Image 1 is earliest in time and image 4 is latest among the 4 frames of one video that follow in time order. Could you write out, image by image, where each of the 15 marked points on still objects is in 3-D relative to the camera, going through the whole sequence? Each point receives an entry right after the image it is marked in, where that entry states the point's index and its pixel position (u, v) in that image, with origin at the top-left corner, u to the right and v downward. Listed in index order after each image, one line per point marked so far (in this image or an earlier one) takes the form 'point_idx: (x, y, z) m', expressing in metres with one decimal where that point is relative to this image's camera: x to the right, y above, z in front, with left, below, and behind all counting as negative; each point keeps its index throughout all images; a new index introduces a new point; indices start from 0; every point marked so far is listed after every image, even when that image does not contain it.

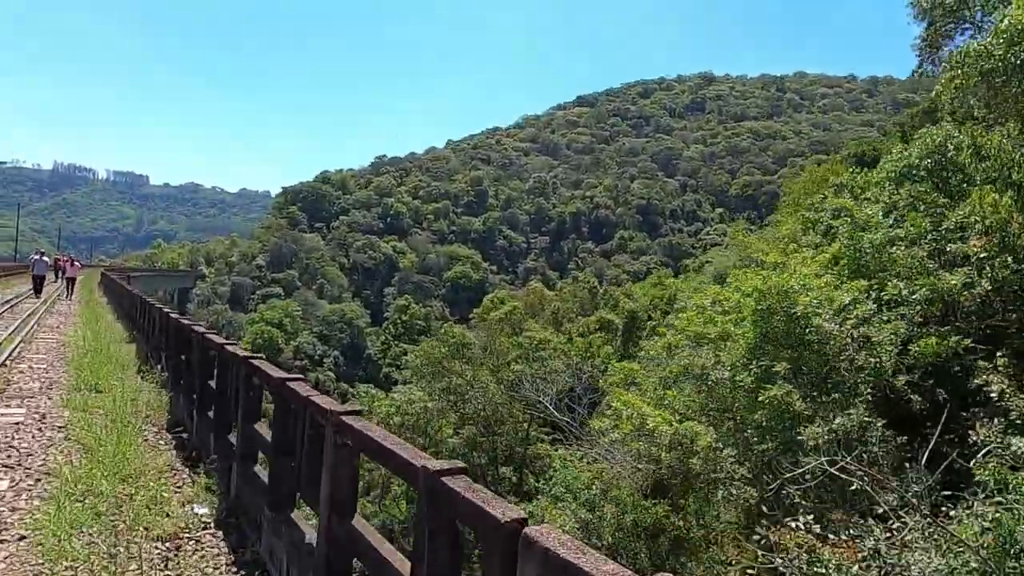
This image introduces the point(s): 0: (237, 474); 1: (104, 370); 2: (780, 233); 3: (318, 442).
0: (-1.7, -1.1, +4.2) m
1: (-4.5, -0.9, +7.6) m
2: (+7.1, +1.4, +17.9) m
3: (-0.9, -0.7, +3.1) m
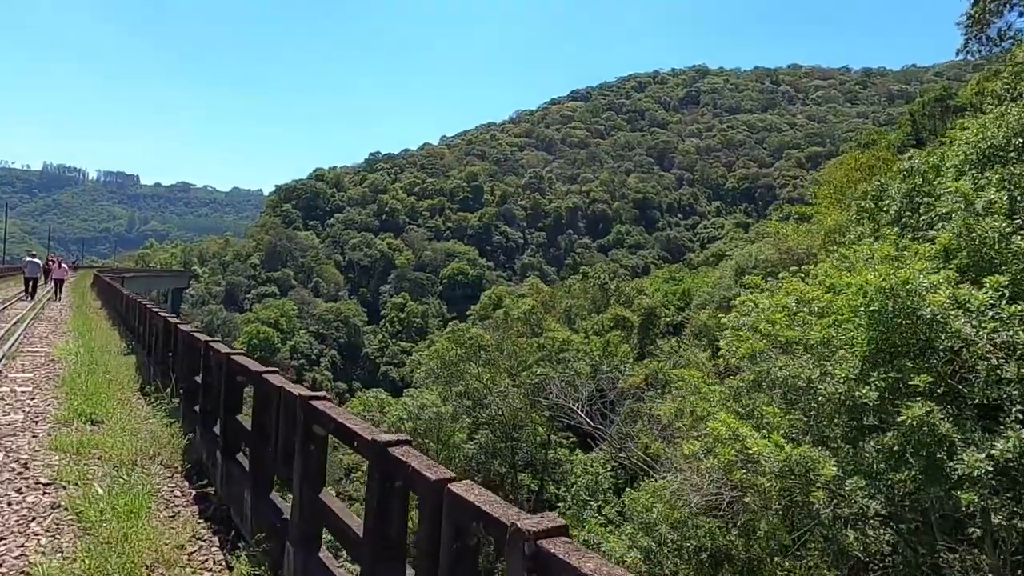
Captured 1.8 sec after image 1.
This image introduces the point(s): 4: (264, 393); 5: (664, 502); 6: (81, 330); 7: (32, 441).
0: (-0.9, -1.2, +3.0) m
1: (-3.8, -1.0, +6.4) m
2: (+7.7, +1.5, +16.8) m
3: (-0.1, -0.7, +1.9) m
4: (-1.4, -0.6, +3.8) m
5: (+2.2, -3.0, +9.8) m
6: (-7.7, -0.8, +12.3) m
7: (-3.5, -1.1, +5.0) m
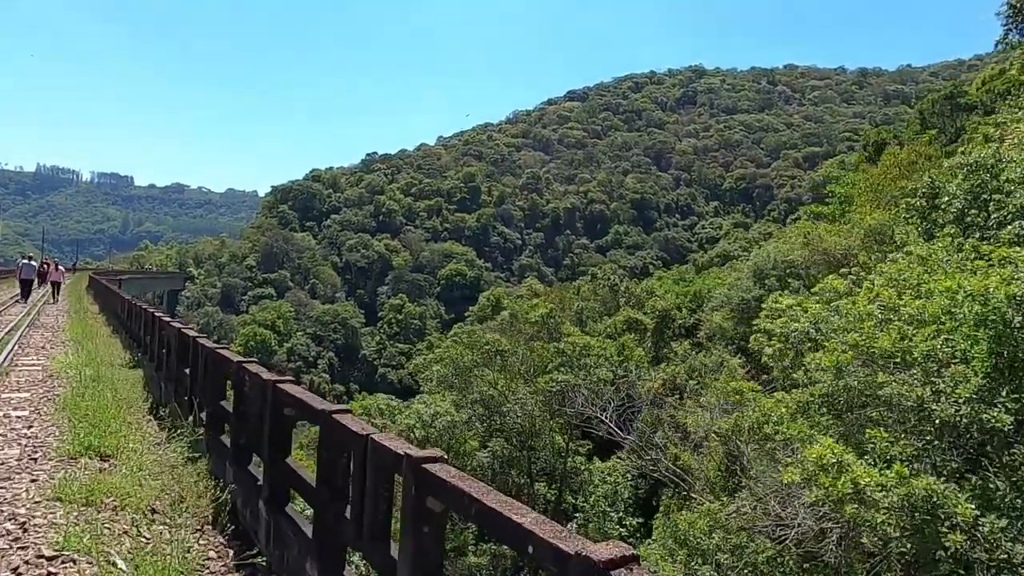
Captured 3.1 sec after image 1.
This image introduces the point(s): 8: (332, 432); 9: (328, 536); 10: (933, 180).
0: (-0.3, -1.3, +2.1) m
1: (-3.2, -1.1, +5.5) m
2: (+8.2, +1.4, +16.0) m
3: (+0.5, -0.8, +1.0) m
4: (-0.8, -0.6, +2.9) m
5: (+2.8, -3.1, +9.0) m
6: (-7.1, -0.8, +11.4) m
7: (-2.9, -1.2, +4.1) m
8: (-0.8, -0.6, +3.0) m
9: (-0.8, -1.1, +2.9) m
10: (+8.2, +2.1, +13.3) m
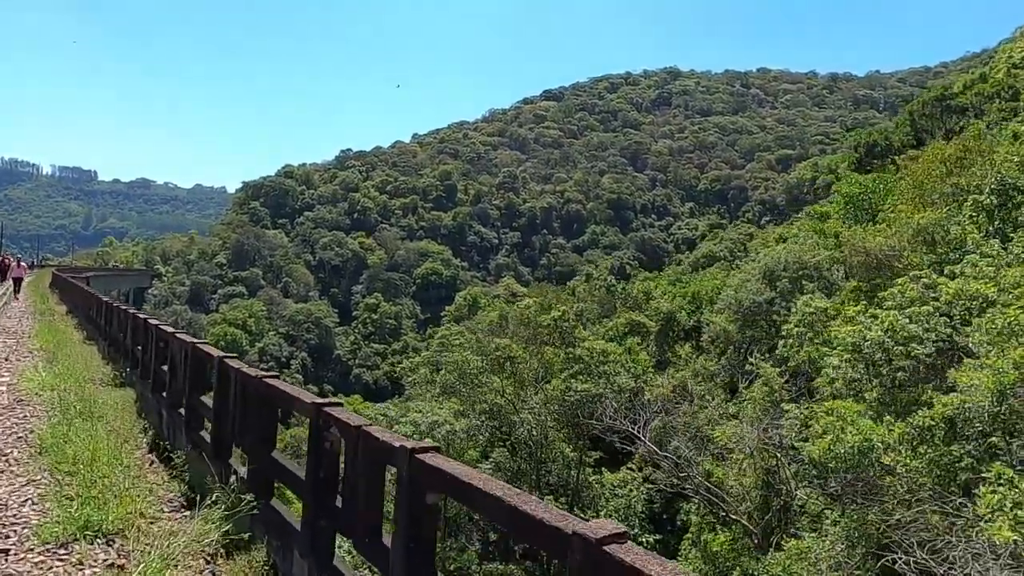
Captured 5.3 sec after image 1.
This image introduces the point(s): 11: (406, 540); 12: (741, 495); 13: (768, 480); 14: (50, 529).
0: (+0.7, -1.3, +0.8) m
1: (-2.3, -1.1, +4.0) m
2: (+8.6, +1.4, +15.0) m
3: (+1.5, -0.8, -0.3) m
4: (+0.2, -0.7, +1.5) m
5: (+3.5, -3.1, +7.7) m
6: (-6.5, -0.8, +9.7) m
7: (-2.0, -1.2, +2.6) m
8: (+0.2, -0.7, +1.6) m
9: (+0.2, -1.1, +1.5) m
10: (+8.7, +2.0, +12.3) m
11: (-0.3, -0.9, +2.3) m
12: (+4.7, -4.2, +14.0) m
13: (+4.9, -3.6, +12.6) m
14: (-2.3, -1.2, +3.4) m
